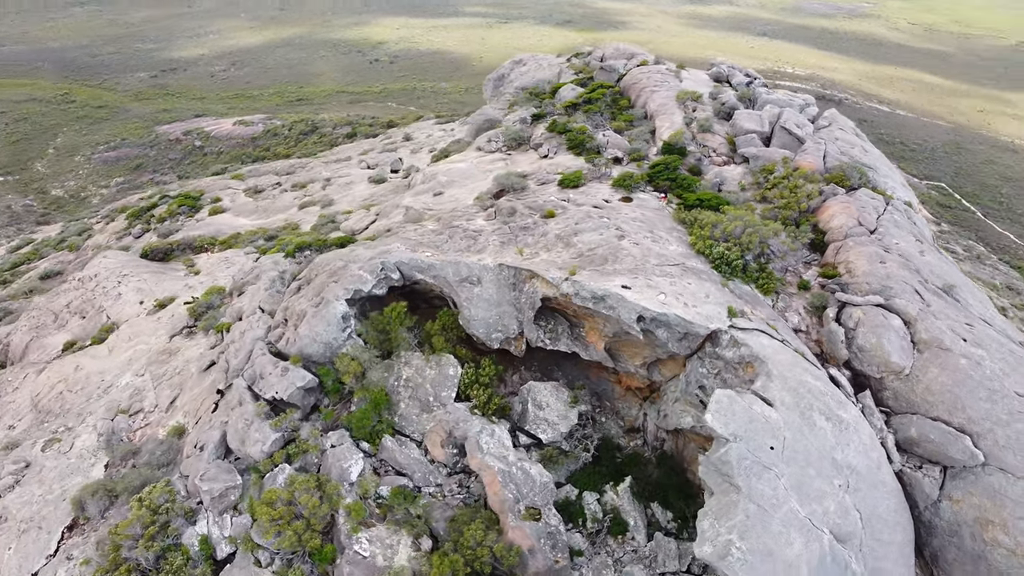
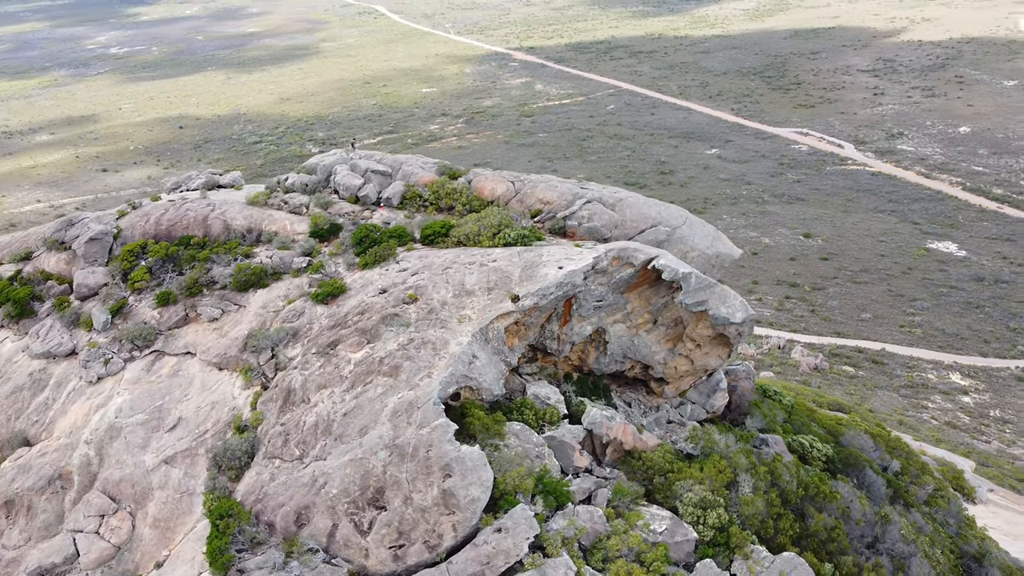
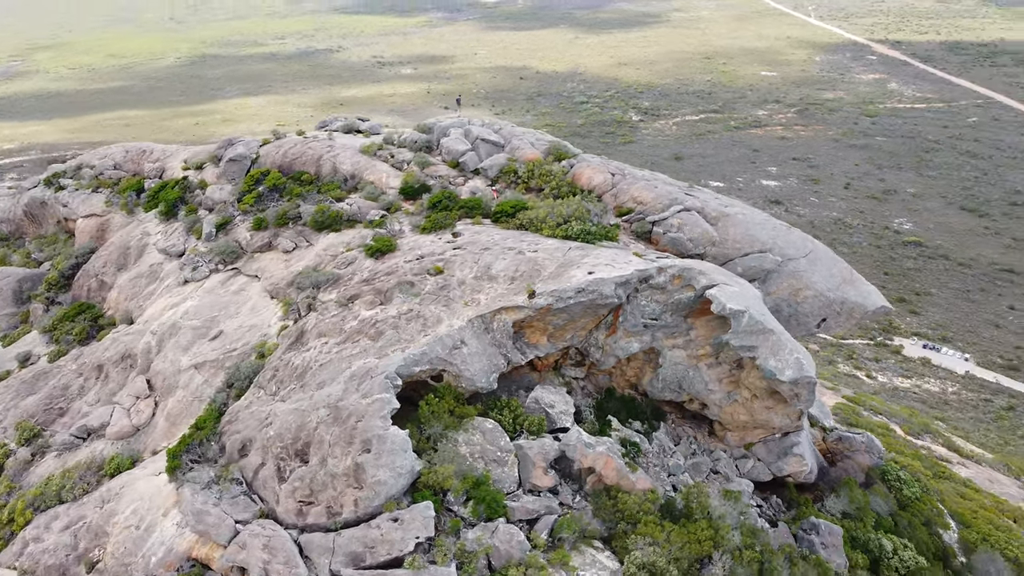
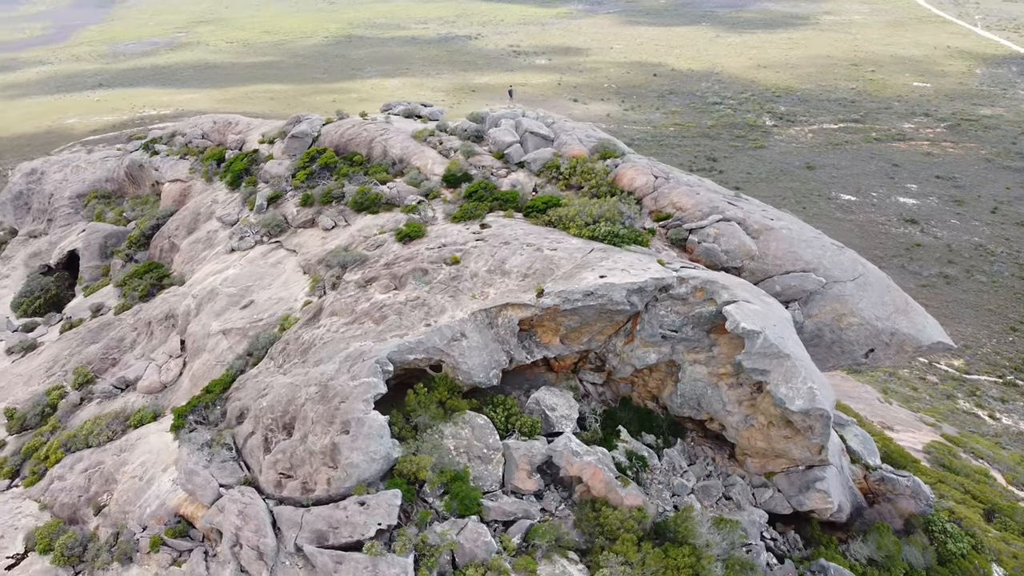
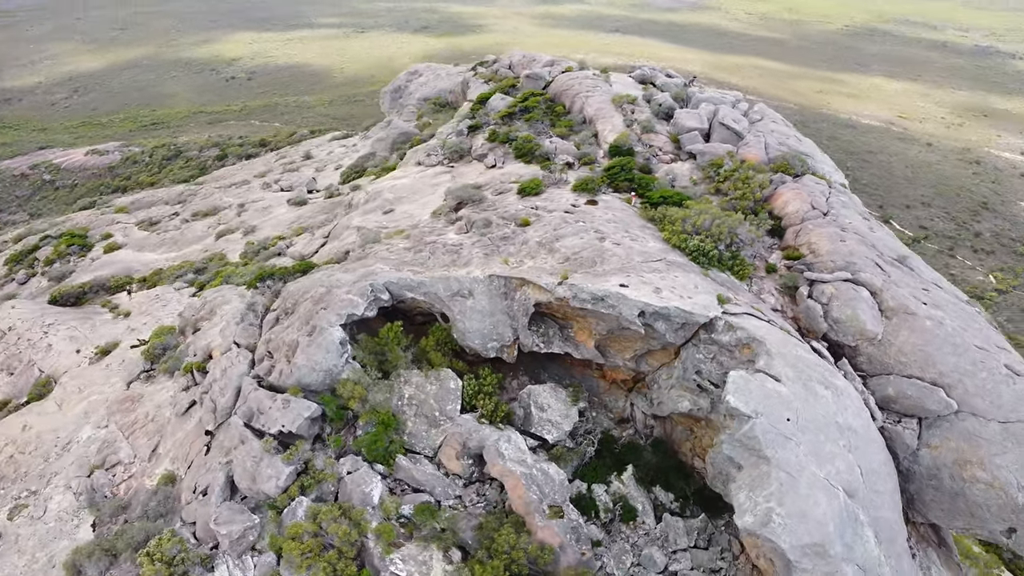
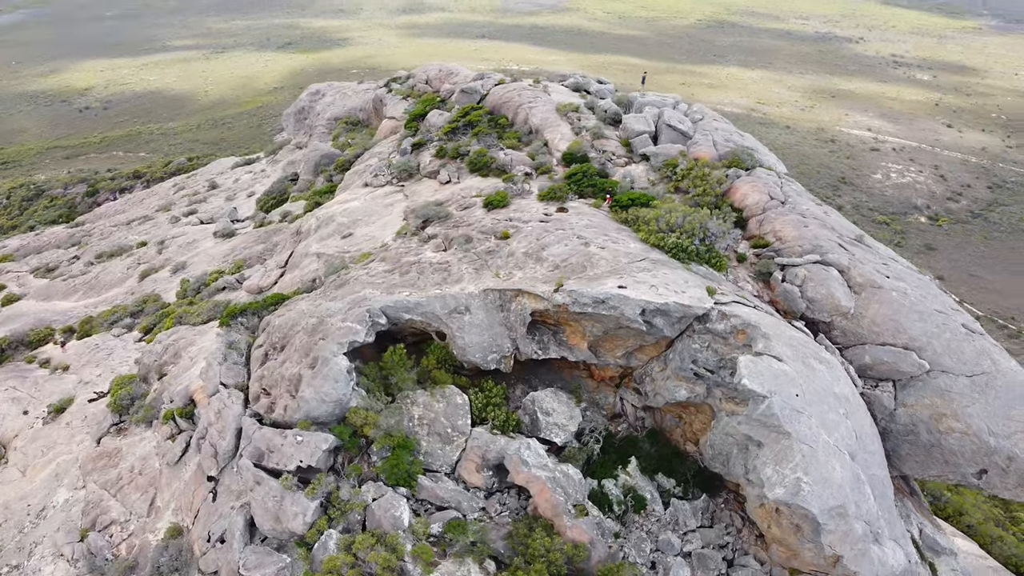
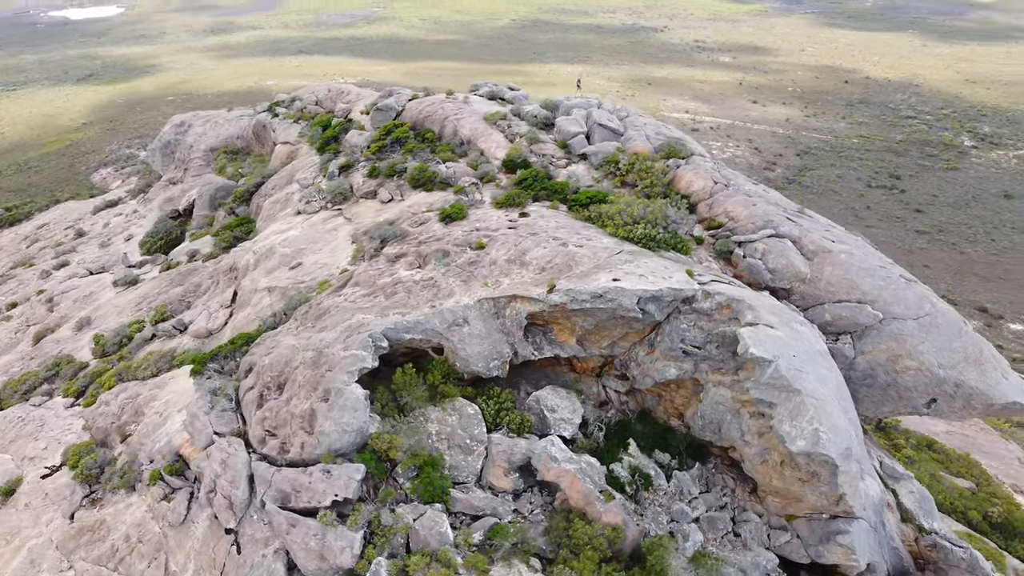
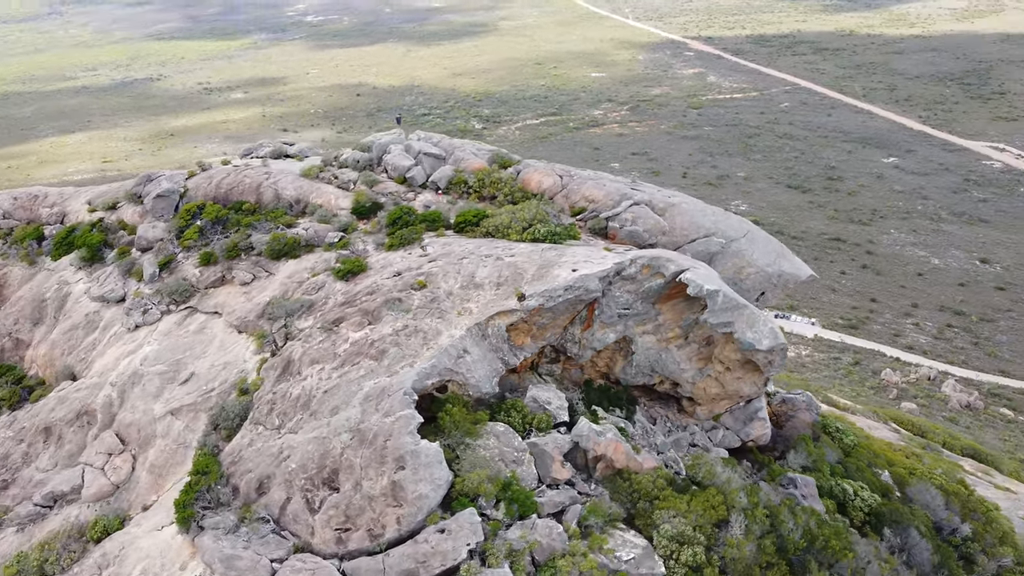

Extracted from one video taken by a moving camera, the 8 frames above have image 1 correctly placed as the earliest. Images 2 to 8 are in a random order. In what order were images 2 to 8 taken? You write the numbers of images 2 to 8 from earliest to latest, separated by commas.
5, 6, 7, 4, 3, 8, 2
